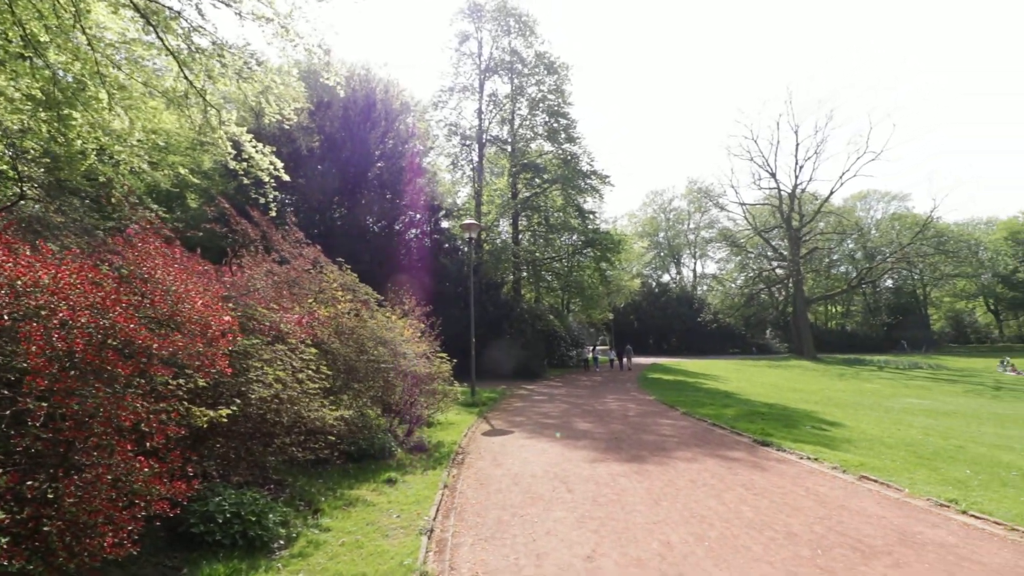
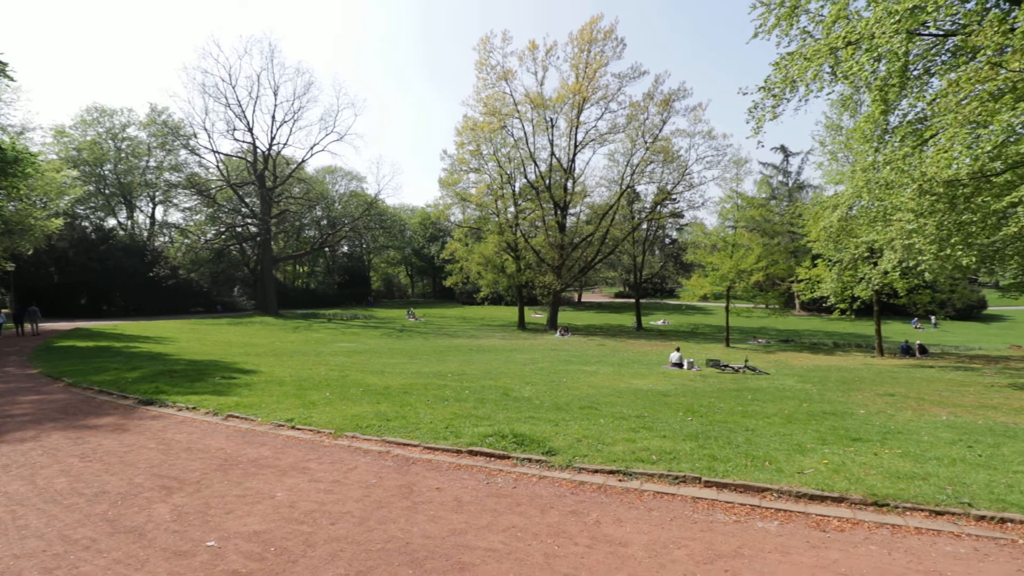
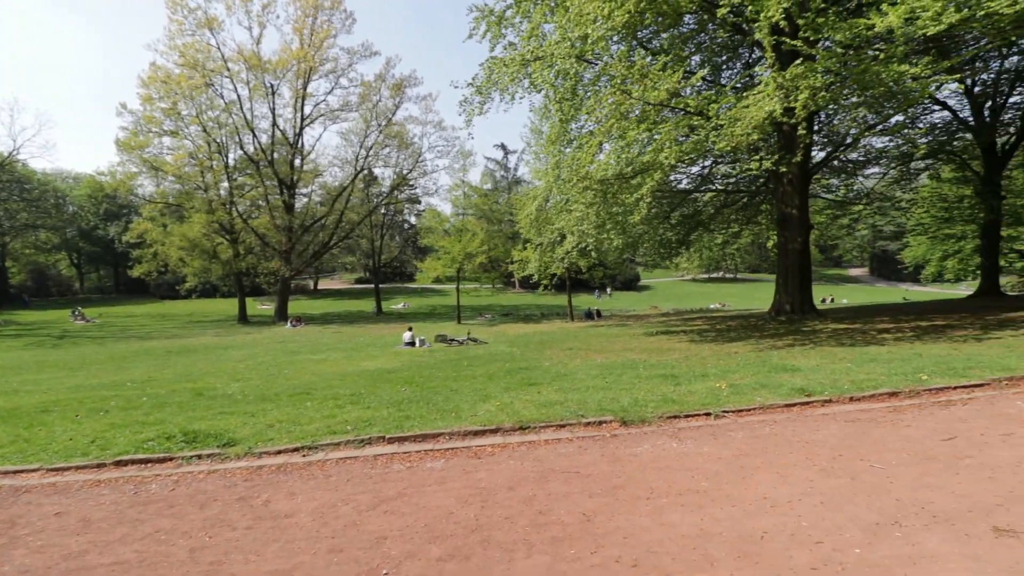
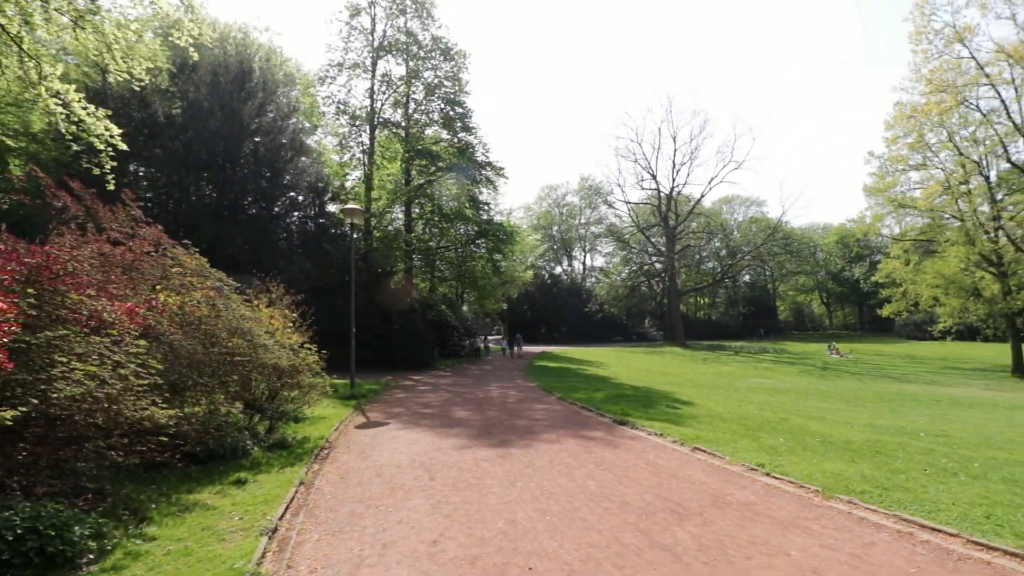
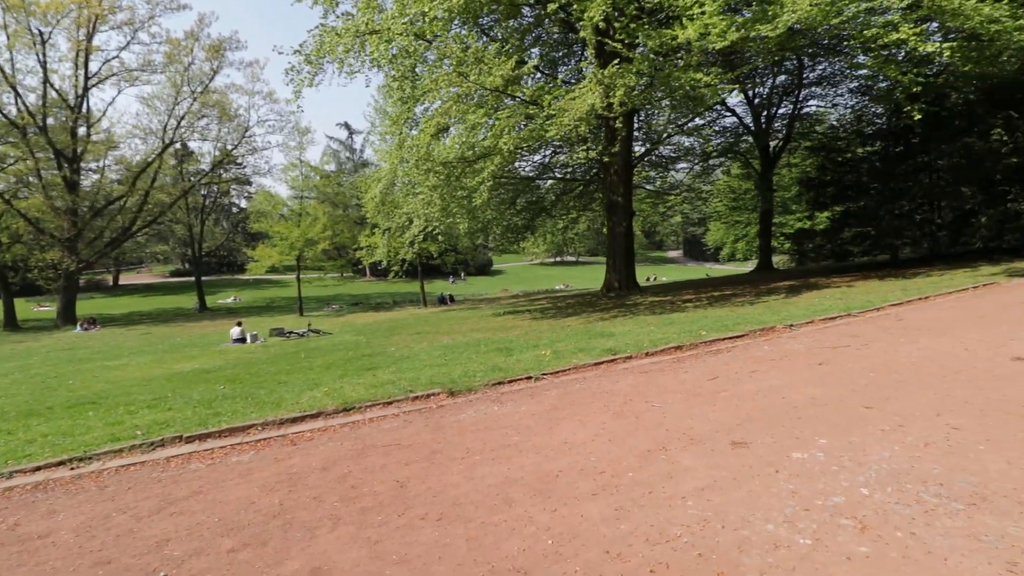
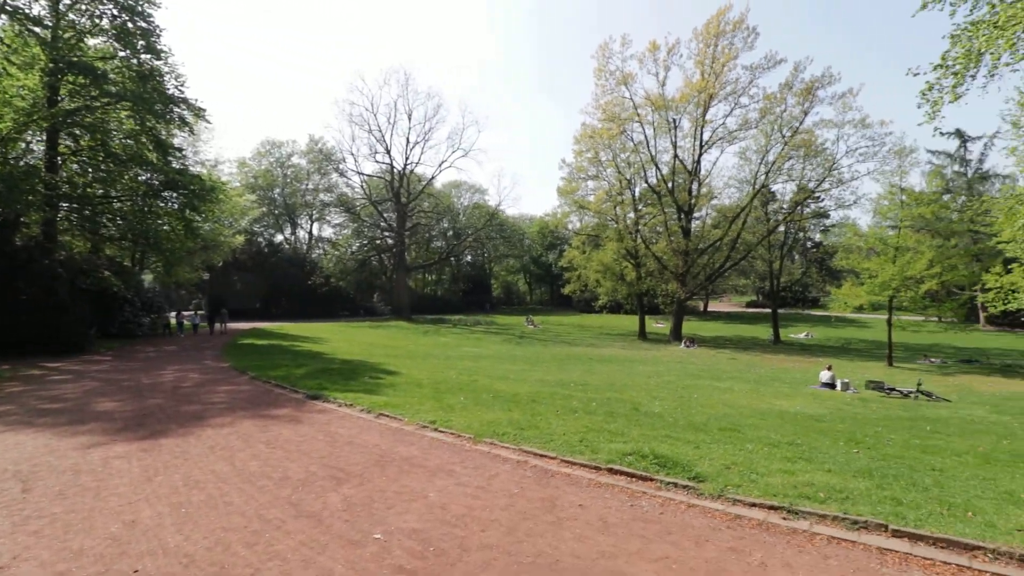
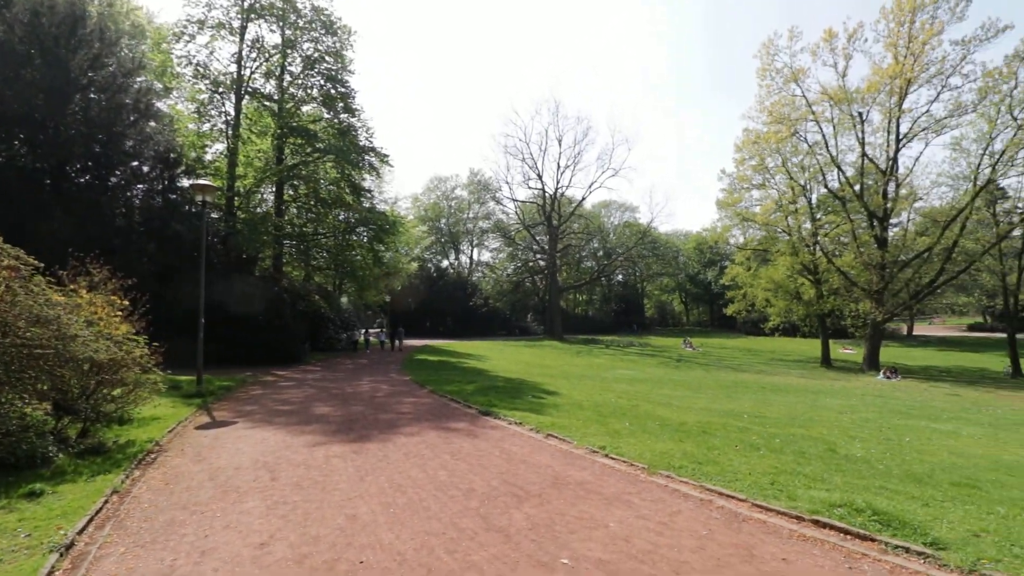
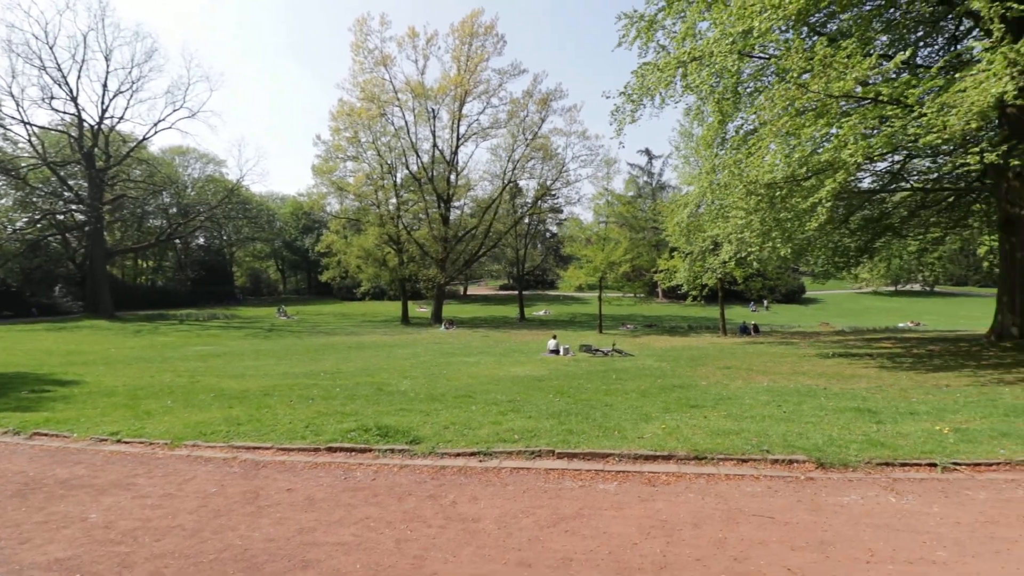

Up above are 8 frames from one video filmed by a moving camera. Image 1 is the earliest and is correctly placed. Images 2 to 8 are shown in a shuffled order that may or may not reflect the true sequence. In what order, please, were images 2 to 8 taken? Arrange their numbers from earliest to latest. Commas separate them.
4, 7, 6, 2, 8, 3, 5
